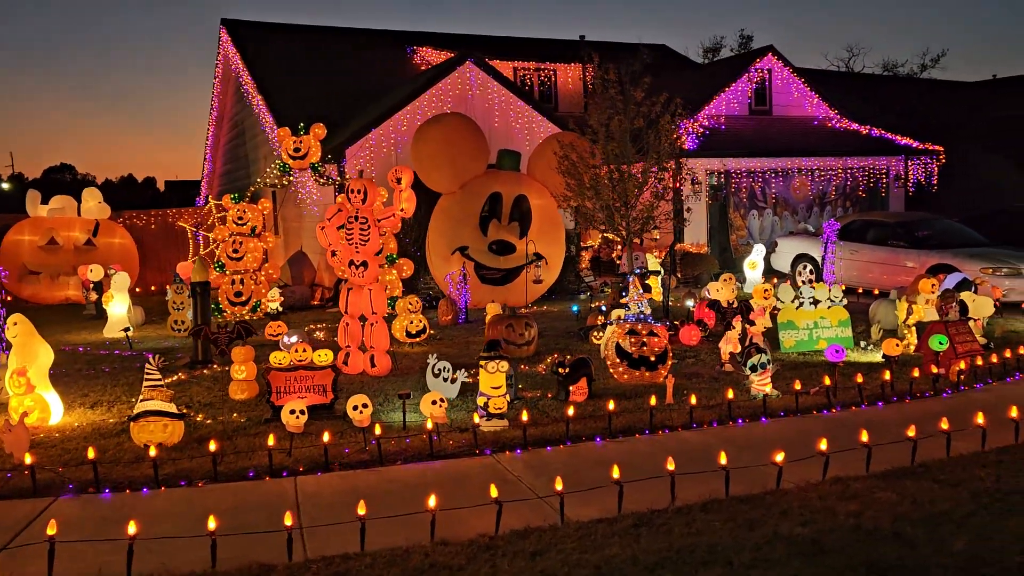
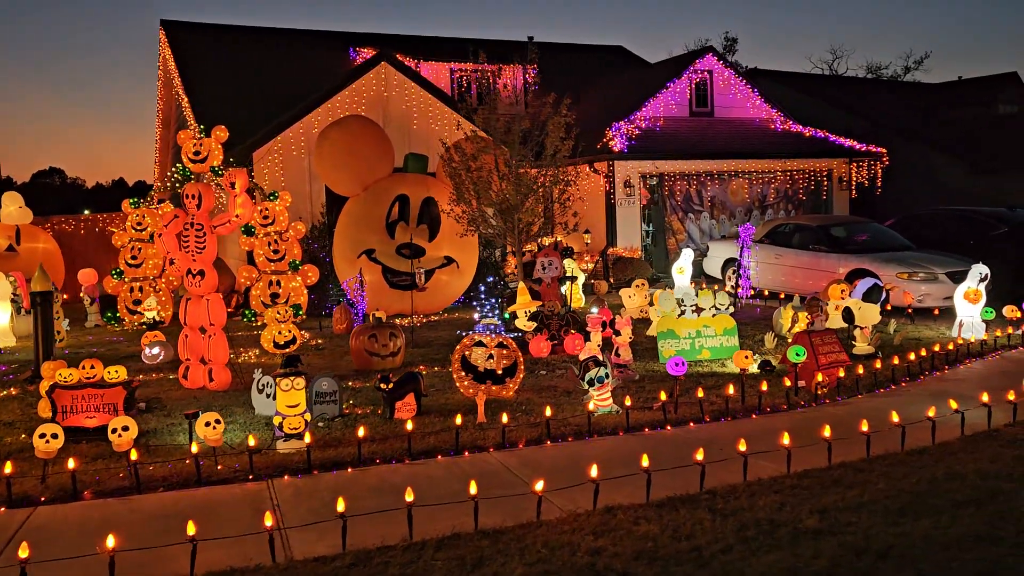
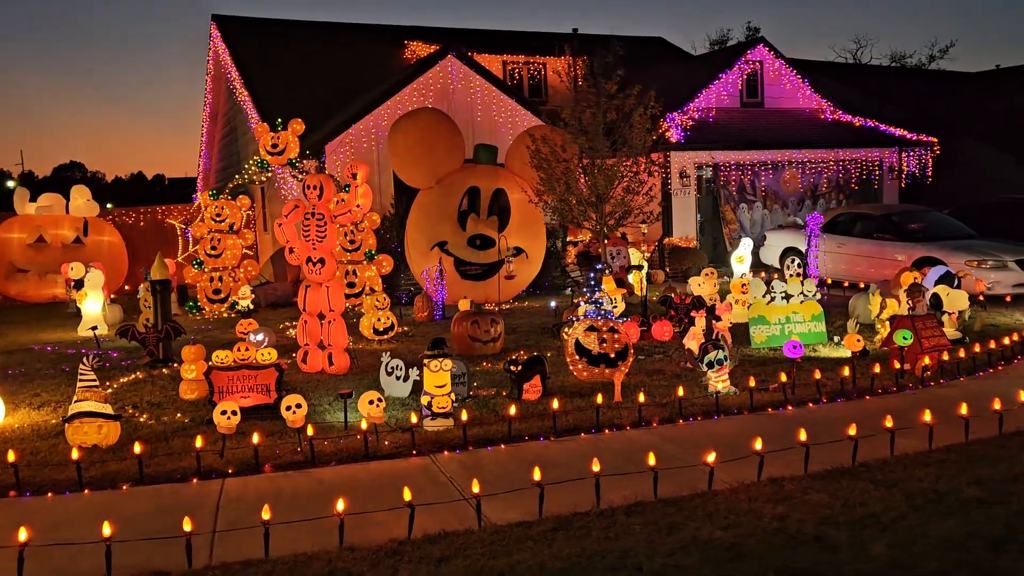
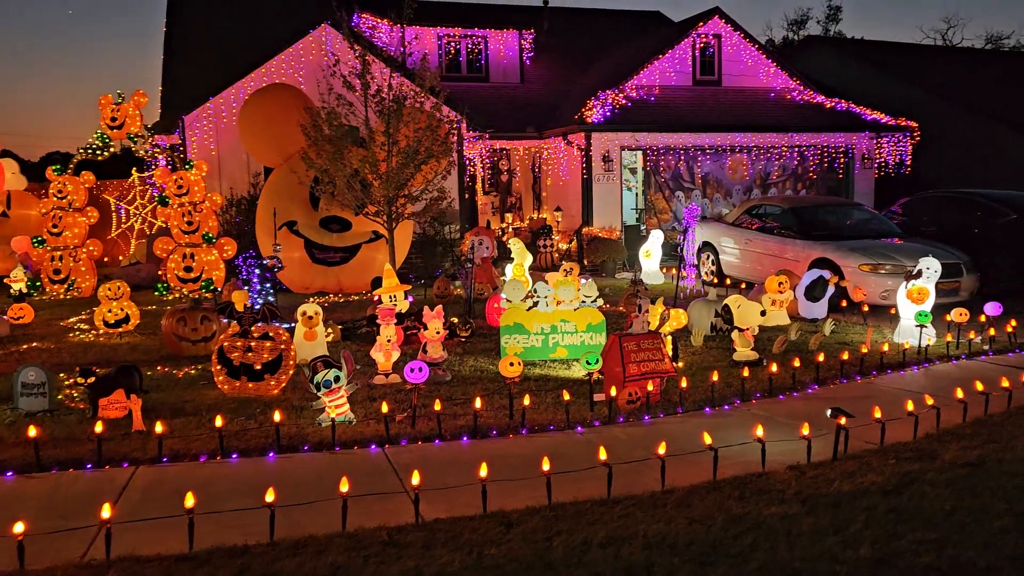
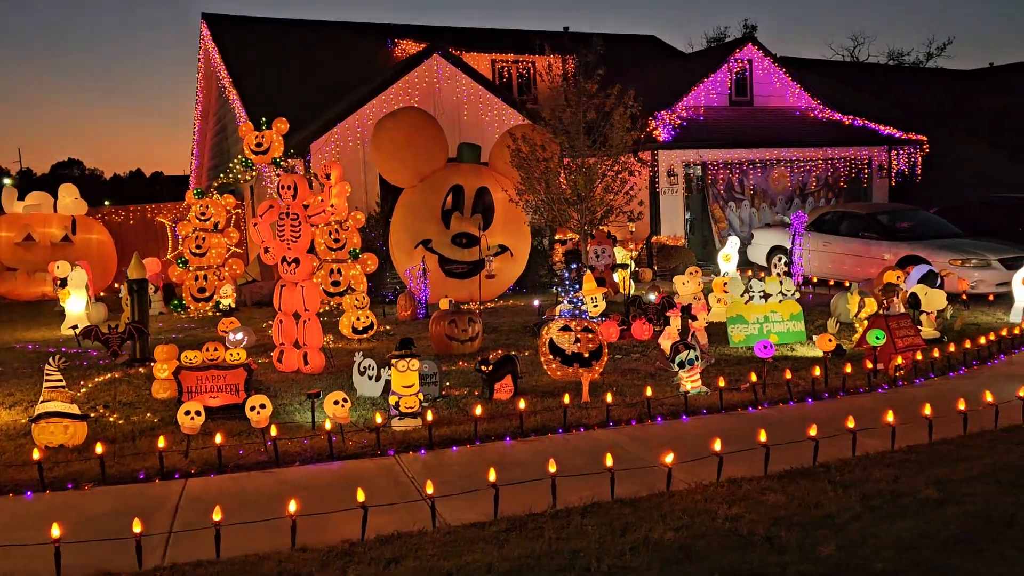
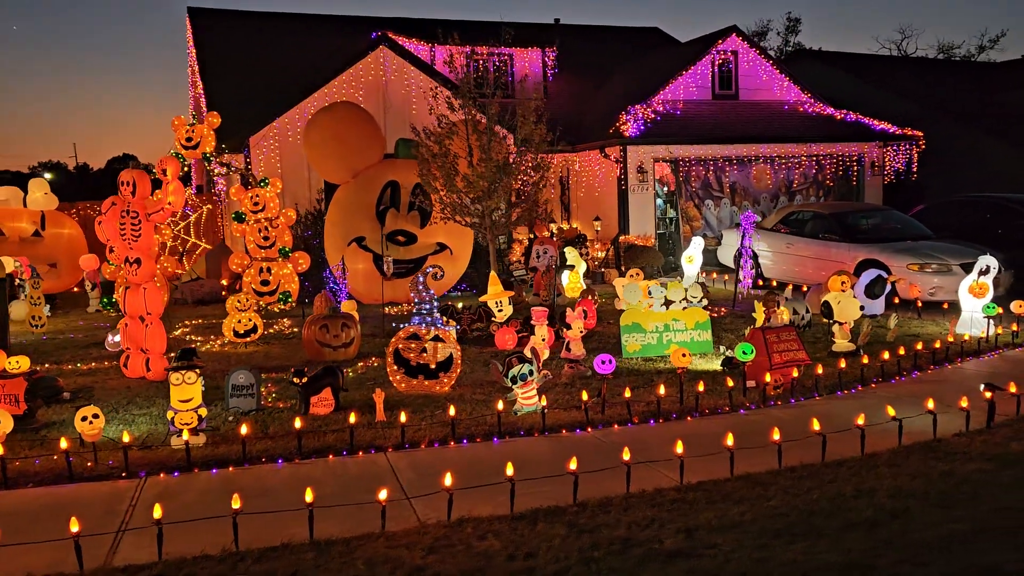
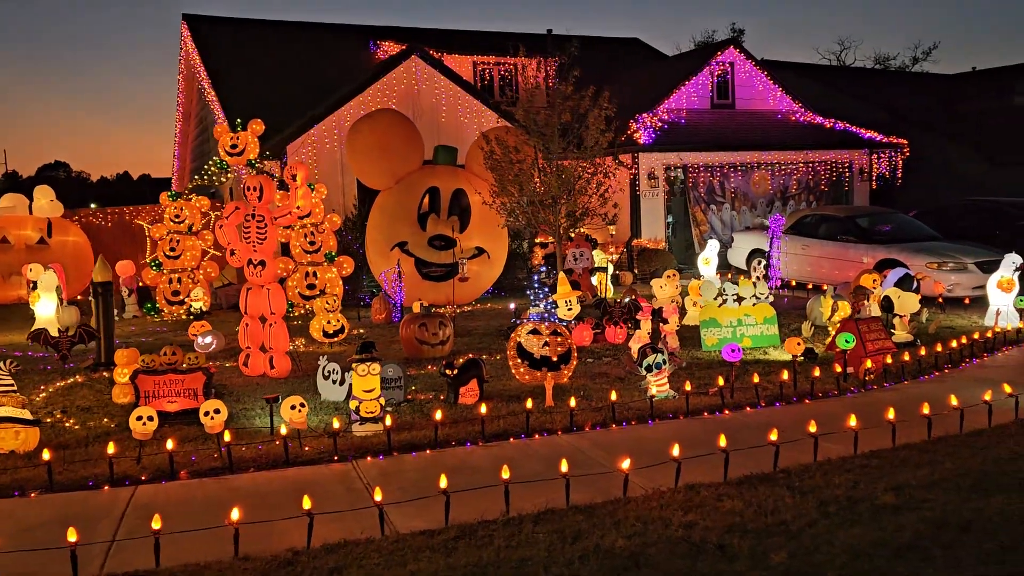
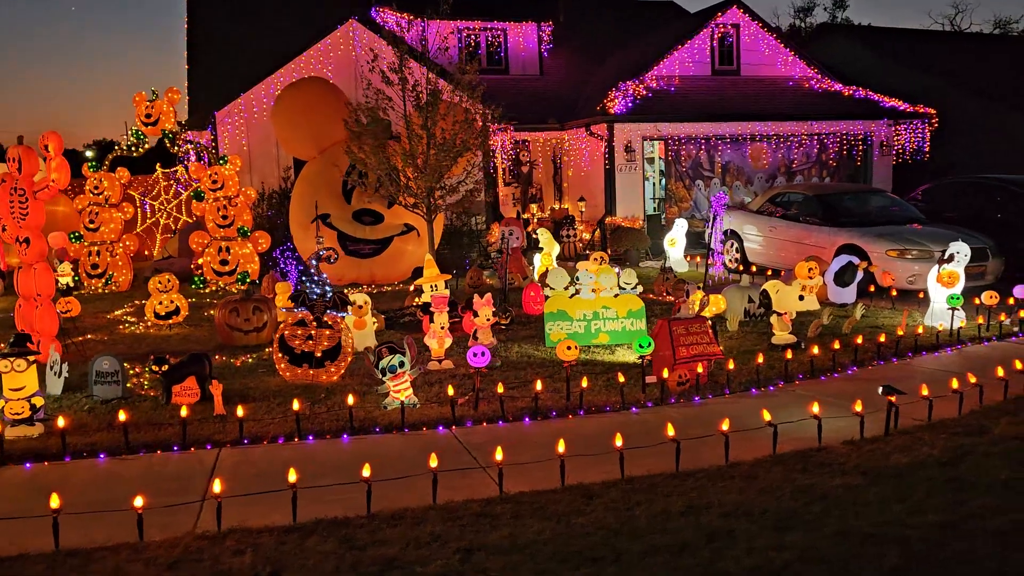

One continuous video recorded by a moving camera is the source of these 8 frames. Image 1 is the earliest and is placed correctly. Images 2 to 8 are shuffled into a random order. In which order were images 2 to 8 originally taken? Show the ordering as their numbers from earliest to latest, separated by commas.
3, 5, 7, 2, 6, 8, 4
